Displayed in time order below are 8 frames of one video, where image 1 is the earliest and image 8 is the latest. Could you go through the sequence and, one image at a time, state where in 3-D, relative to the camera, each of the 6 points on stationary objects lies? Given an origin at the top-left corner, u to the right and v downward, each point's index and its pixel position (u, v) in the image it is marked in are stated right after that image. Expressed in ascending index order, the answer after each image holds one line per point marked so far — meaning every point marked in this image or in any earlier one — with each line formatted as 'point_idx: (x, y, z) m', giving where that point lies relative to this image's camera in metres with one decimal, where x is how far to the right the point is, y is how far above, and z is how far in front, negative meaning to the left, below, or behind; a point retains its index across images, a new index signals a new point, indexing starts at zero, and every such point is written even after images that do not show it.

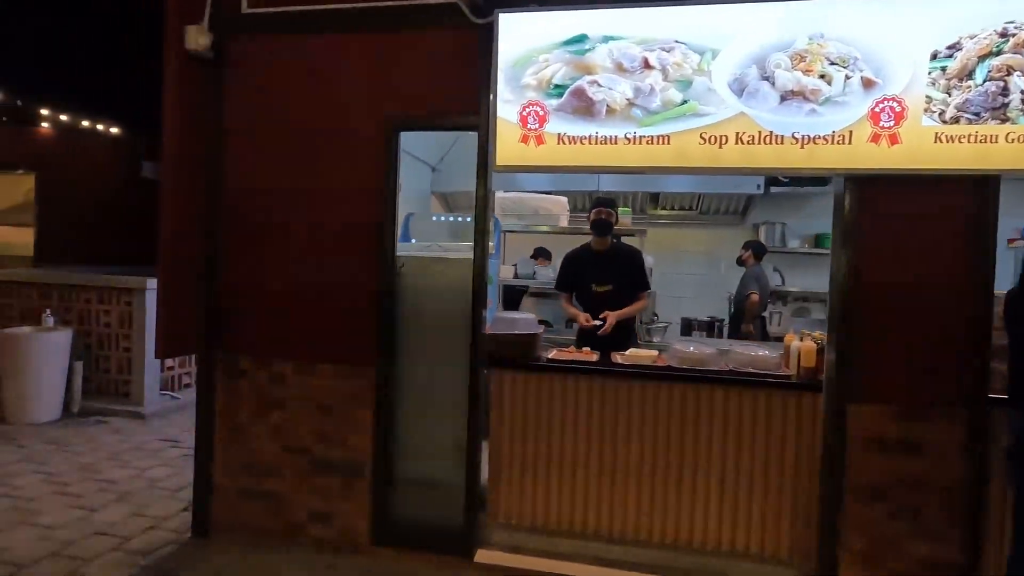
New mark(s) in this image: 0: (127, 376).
0: (-3.9, -0.9, +5.4) m
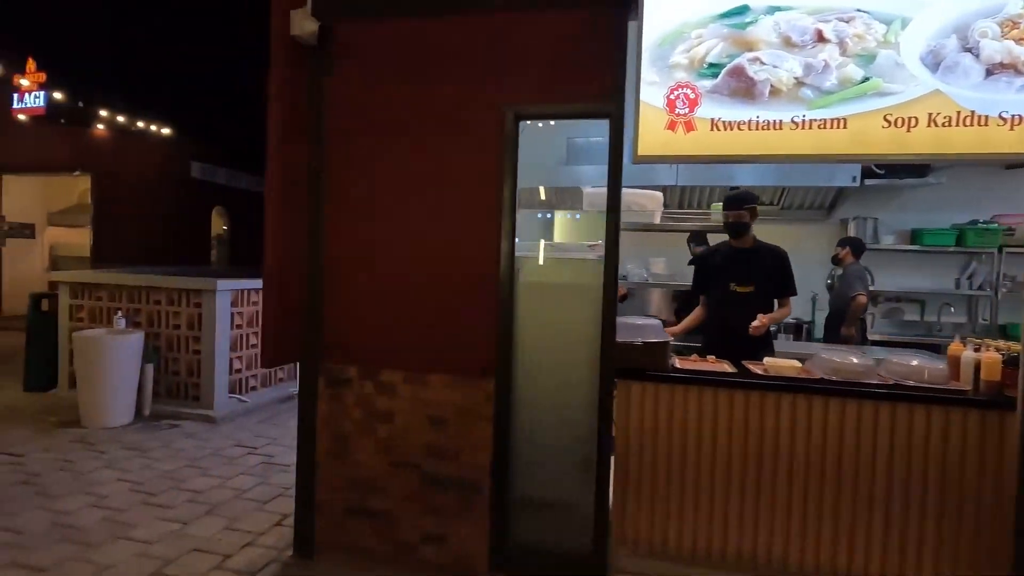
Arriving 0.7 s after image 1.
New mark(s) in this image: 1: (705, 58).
0: (-3.1, -0.9, +5.3) m
1: (+0.8, +1.0, +2.3) m
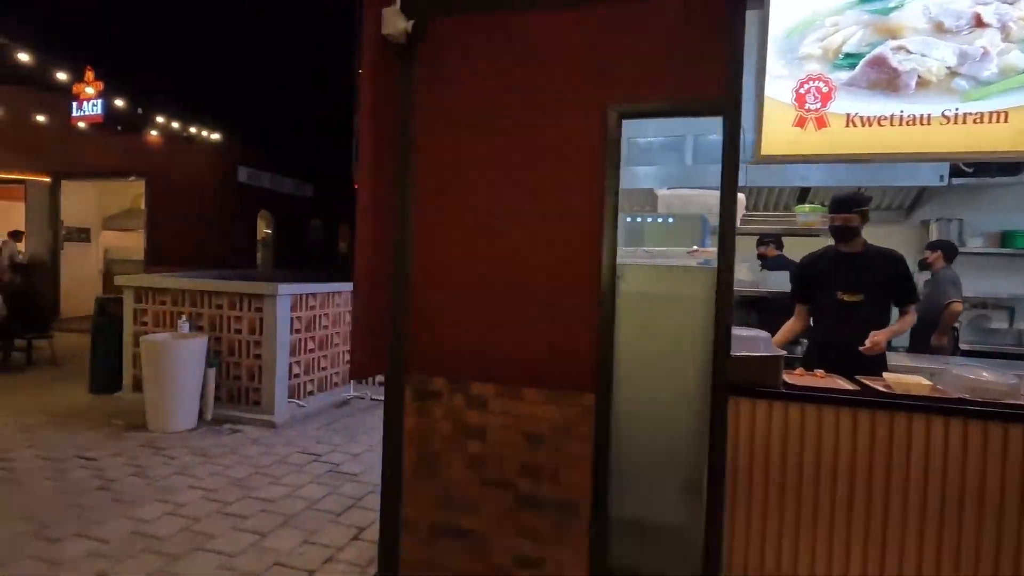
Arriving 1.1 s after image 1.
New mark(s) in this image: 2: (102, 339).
0: (-2.5, -1.0, +5.3) m
1: (+1.3, +0.9, +2.1) m
2: (-4.5, -0.6, +5.9) m
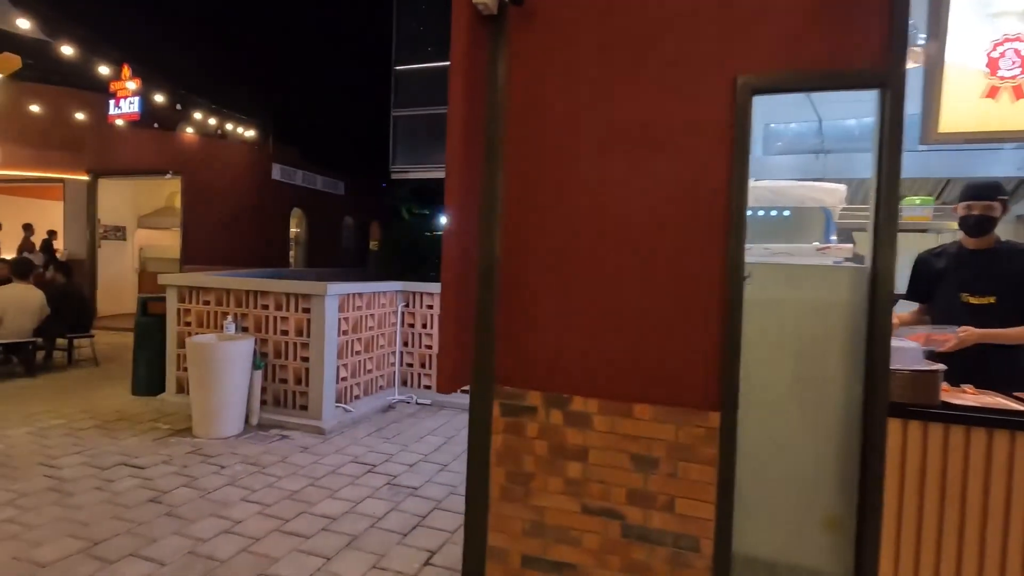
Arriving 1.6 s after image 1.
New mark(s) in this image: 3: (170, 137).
0: (-2.0, -1.0, +5.1) m
1: (+1.7, +0.9, +1.7) m
2: (-4.0, -0.6, +5.8) m
3: (-6.7, +3.0, +10.4) m
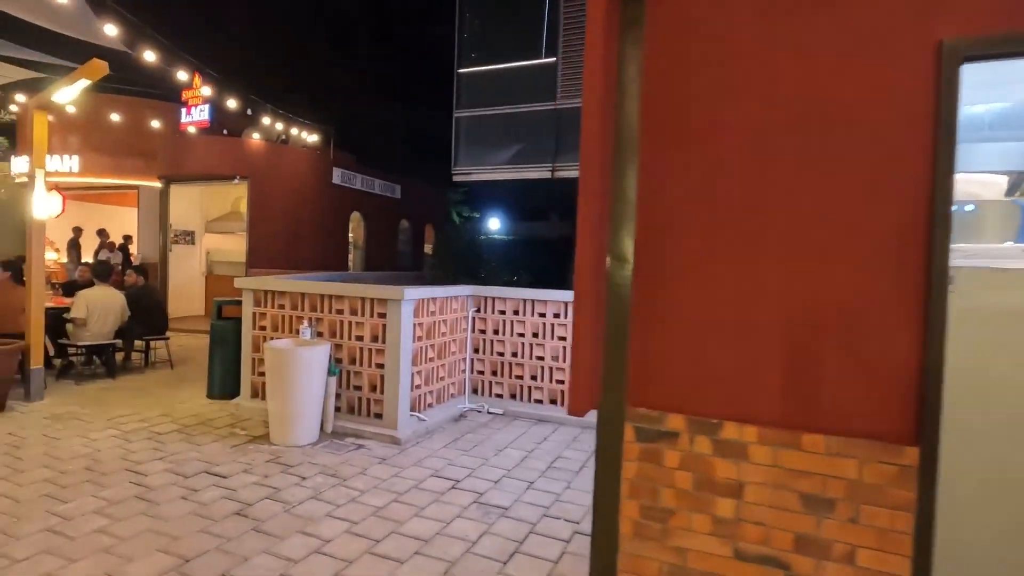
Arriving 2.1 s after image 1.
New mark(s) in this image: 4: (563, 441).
0: (-1.2, -1.0, +4.9) m
1: (+2.2, +0.9, +1.3) m
2: (-3.1, -0.6, +5.7) m
3: (-5.4, +2.9, +10.6) m
4: (+0.5, -1.5, +5.1) m
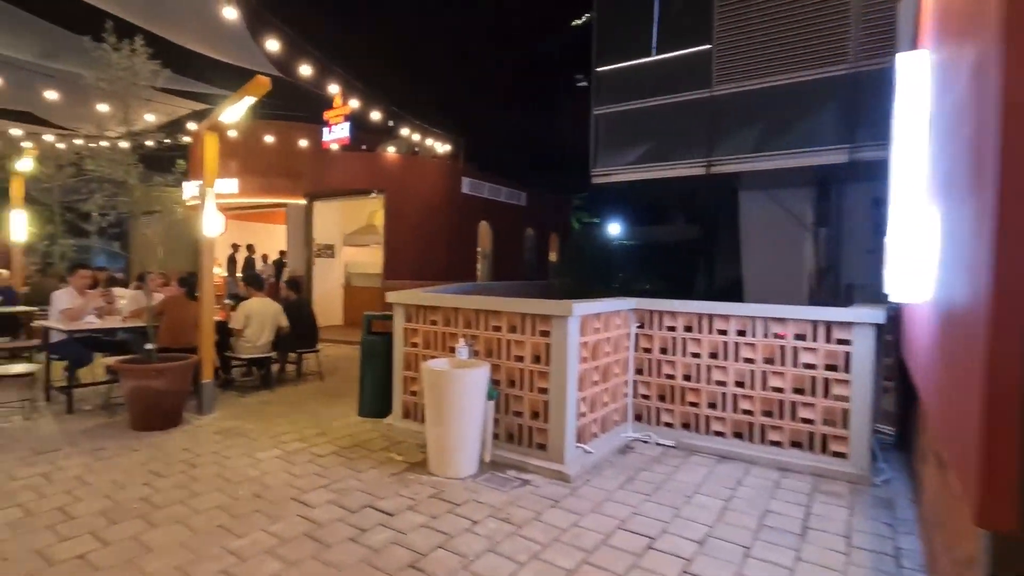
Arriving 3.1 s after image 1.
0: (+0.3, -1.1, +4.4) m
1: (+2.9, +0.9, +0.1) m
2: (-1.5, -0.8, +5.6) m
3: (-2.8, +2.7, +10.8) m
4: (+2.0, -1.6, +4.2) m
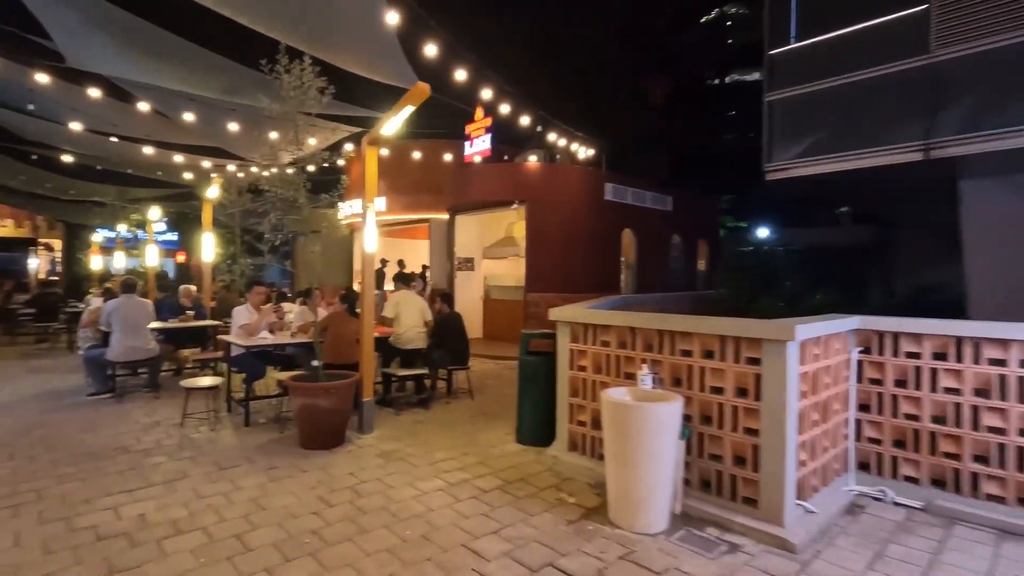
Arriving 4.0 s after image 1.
0: (+1.6, -1.2, +3.5) m
1: (+3.1, +0.8, -1.2) m
2: (+0.2, -0.9, +5.1) m
3: (+0.1, +2.4, +10.6) m
4: (+3.2, -1.6, +2.9) m
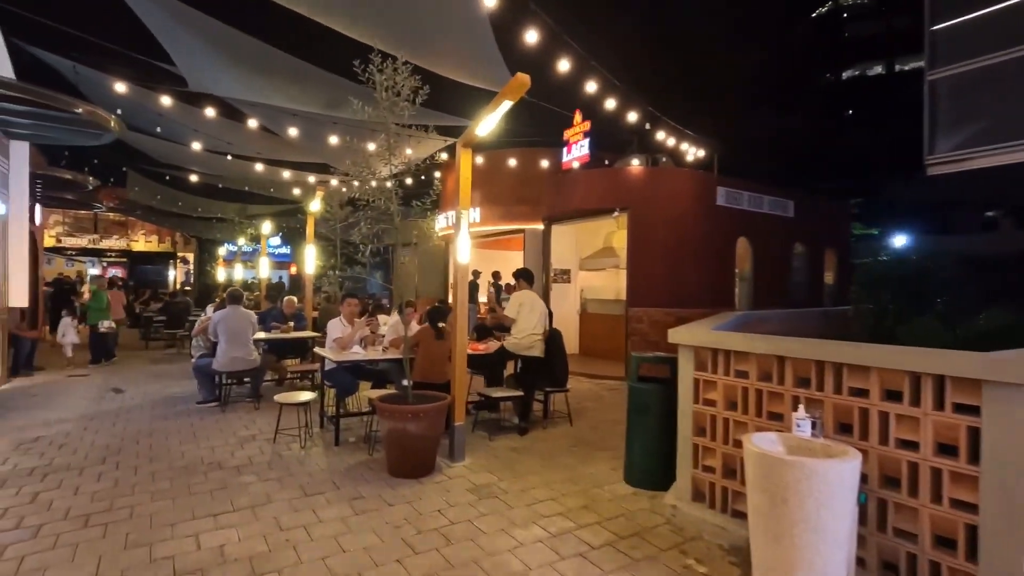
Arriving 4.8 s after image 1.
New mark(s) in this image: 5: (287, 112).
0: (+2.2, -1.3, +2.6) m
1: (+2.9, +0.8, -2.3) m
2: (+1.1, -1.0, +4.4) m
3: (+1.9, +2.1, +9.9) m
4: (+3.7, -1.7, +1.7) m
5: (-3.6, +2.8, +8.6) m
